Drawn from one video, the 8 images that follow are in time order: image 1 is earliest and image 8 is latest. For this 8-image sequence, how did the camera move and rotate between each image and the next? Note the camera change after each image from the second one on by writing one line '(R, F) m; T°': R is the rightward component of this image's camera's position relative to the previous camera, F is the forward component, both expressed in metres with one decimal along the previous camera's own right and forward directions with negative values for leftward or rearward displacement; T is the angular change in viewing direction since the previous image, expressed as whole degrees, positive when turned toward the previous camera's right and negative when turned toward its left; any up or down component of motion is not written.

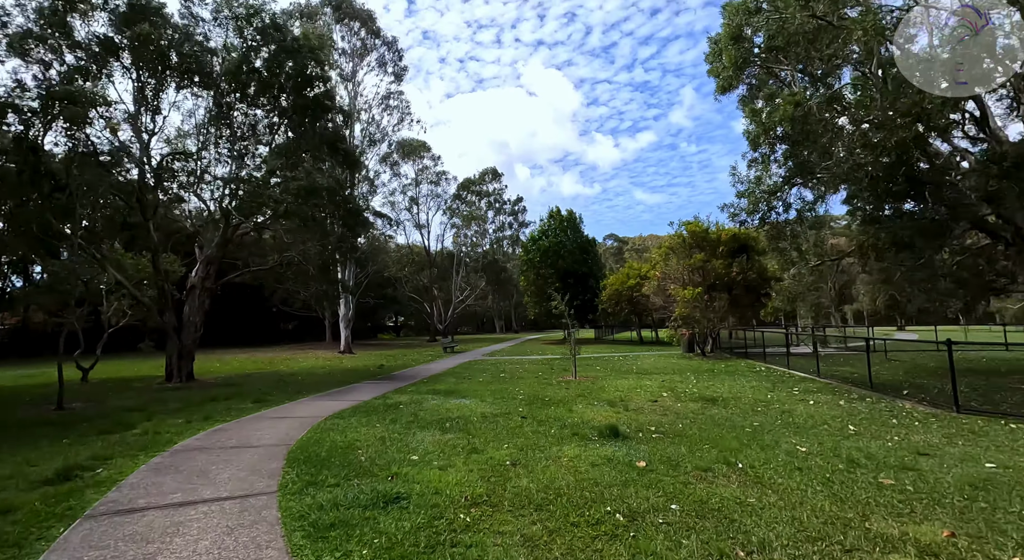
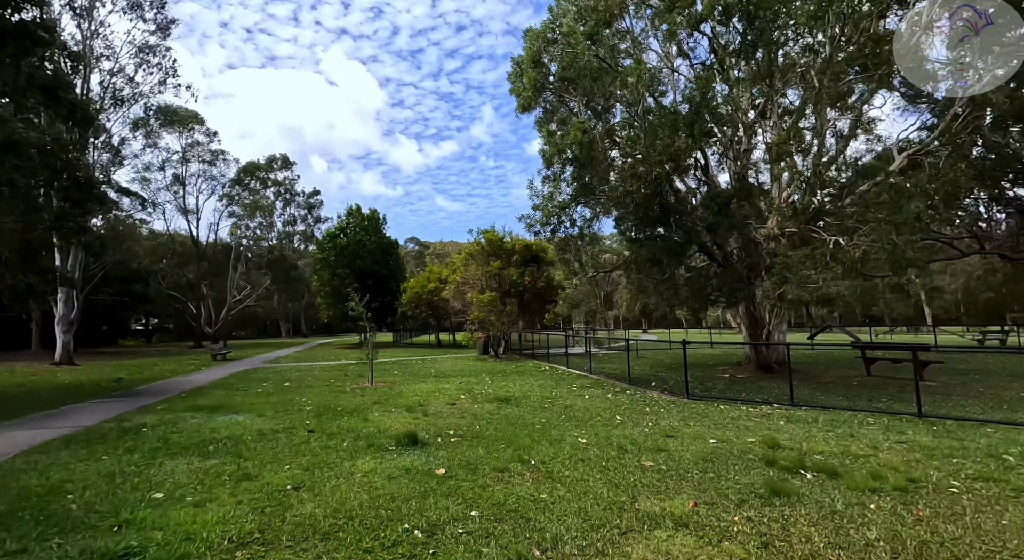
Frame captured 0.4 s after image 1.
(0.0, +0.2) m; +22°
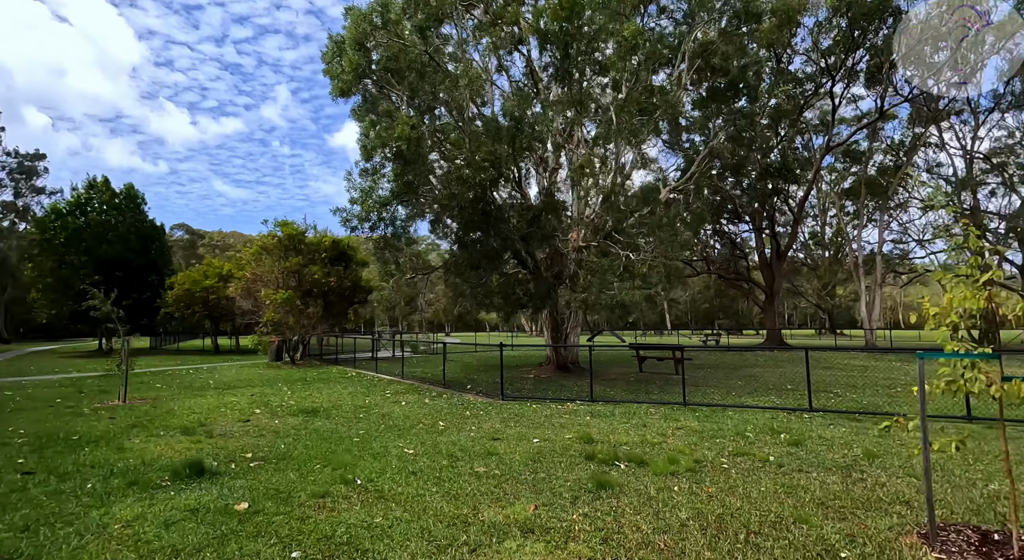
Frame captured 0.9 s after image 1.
(-0.4, +0.3) m; +22°
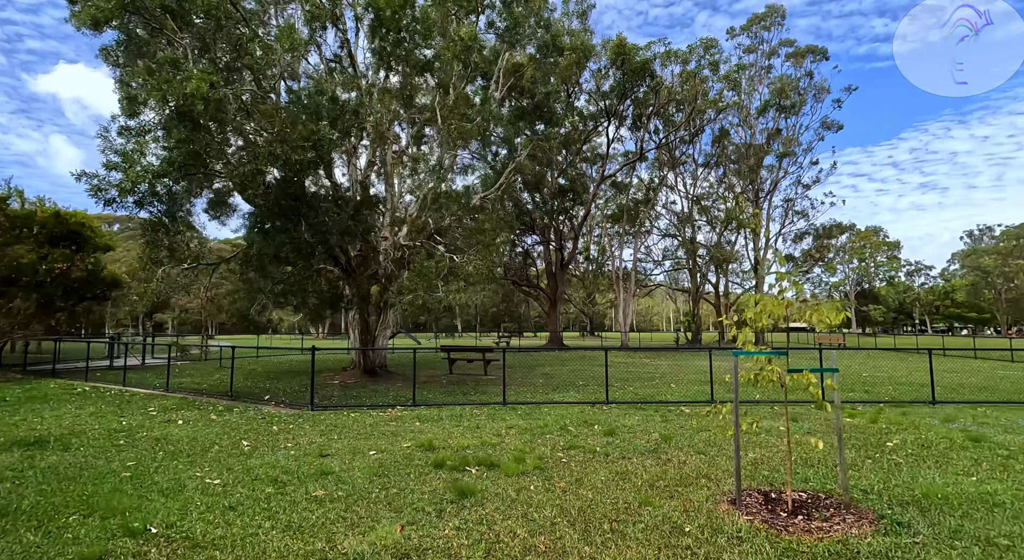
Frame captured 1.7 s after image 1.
(-0.7, +0.5) m; +24°
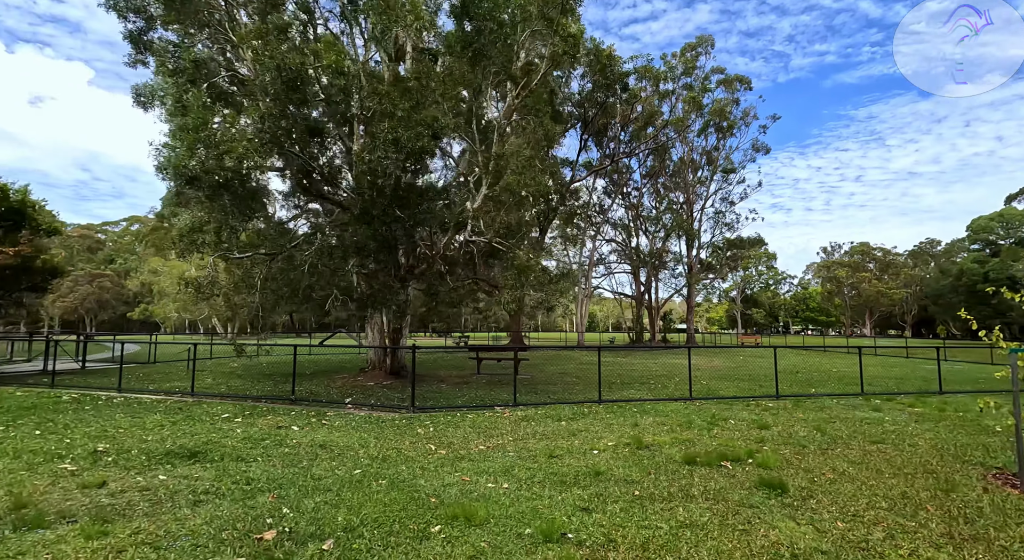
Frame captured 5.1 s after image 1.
(-3.6, +0.7) m; +9°
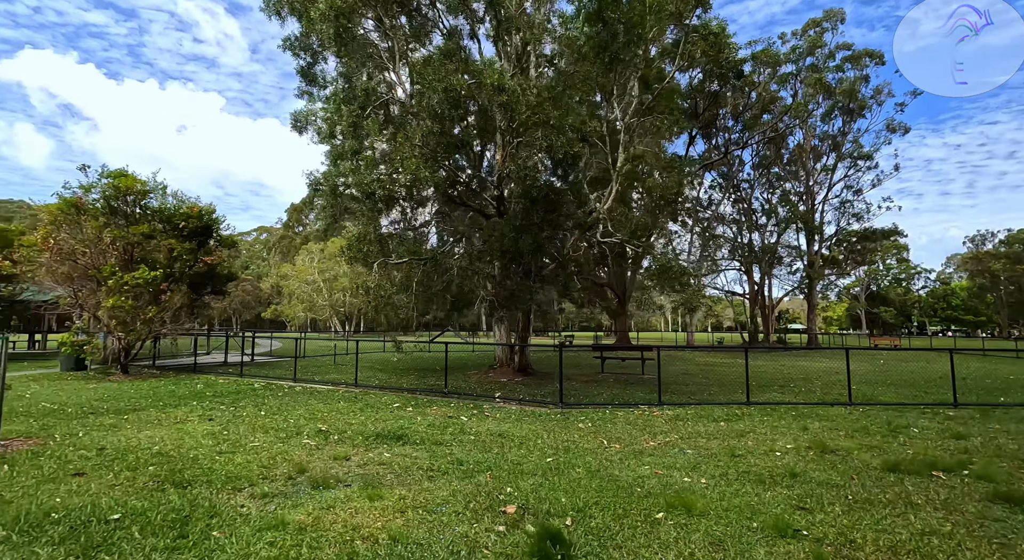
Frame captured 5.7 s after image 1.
(-0.8, -0.4) m; -11°
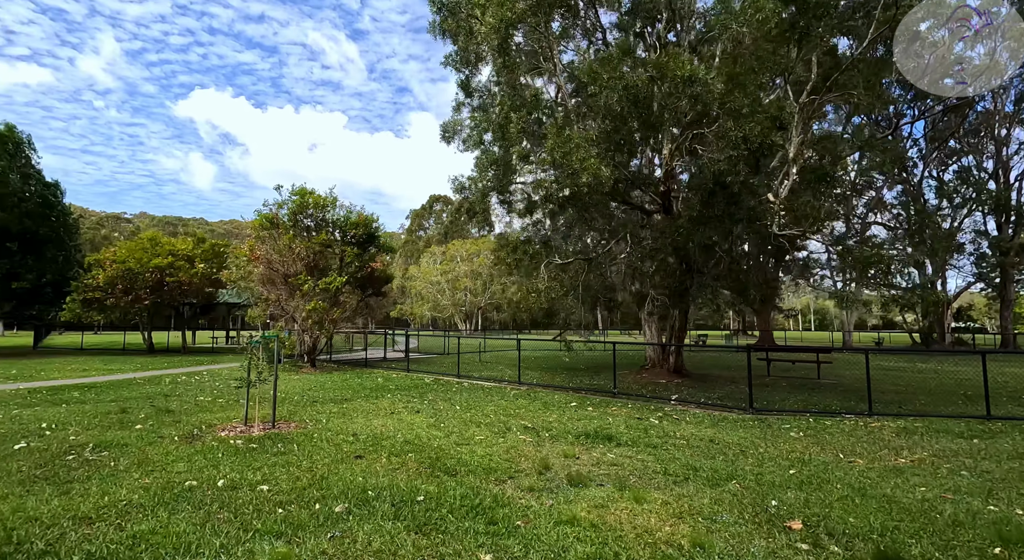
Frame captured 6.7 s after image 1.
(-1.0, 0.0) m; -14°
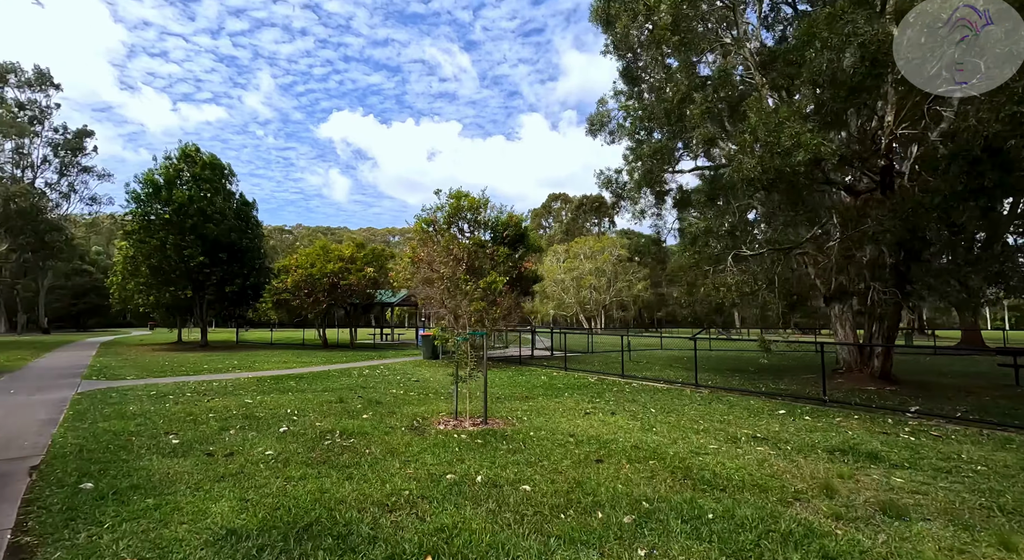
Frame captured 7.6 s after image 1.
(-0.9, +0.3) m; -15°
